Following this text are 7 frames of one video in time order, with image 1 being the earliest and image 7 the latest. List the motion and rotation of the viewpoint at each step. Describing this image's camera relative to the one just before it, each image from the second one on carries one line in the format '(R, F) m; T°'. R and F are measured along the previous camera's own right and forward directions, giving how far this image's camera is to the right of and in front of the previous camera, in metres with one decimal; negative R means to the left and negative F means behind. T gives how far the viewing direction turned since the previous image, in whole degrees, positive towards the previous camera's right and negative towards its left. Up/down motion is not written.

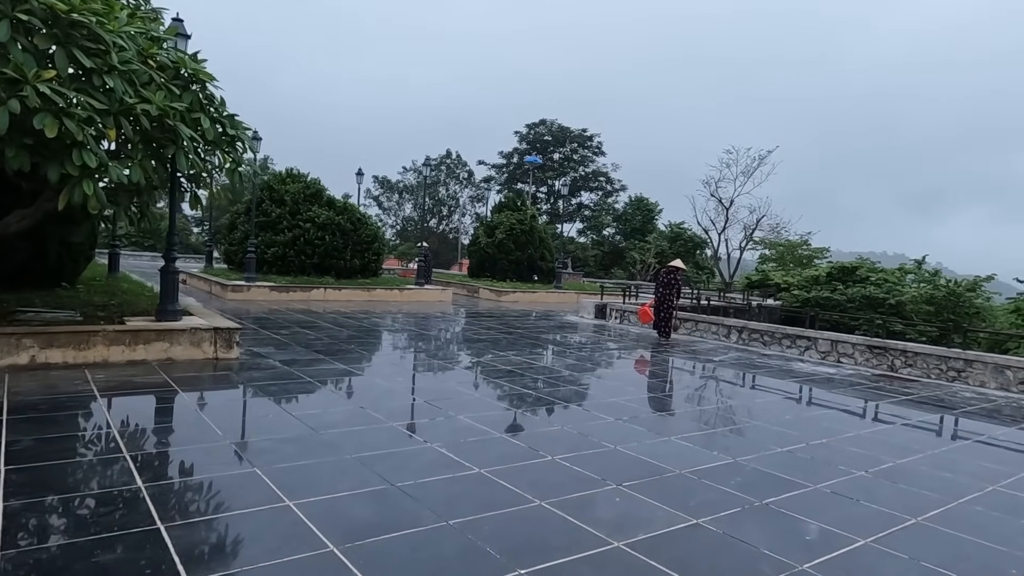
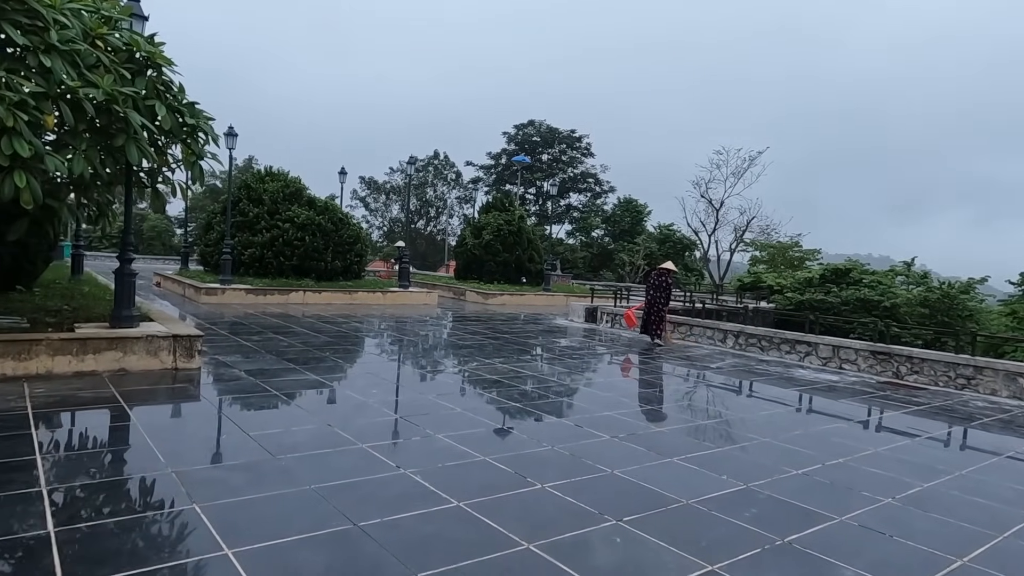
(0.0, +0.6) m; +1°
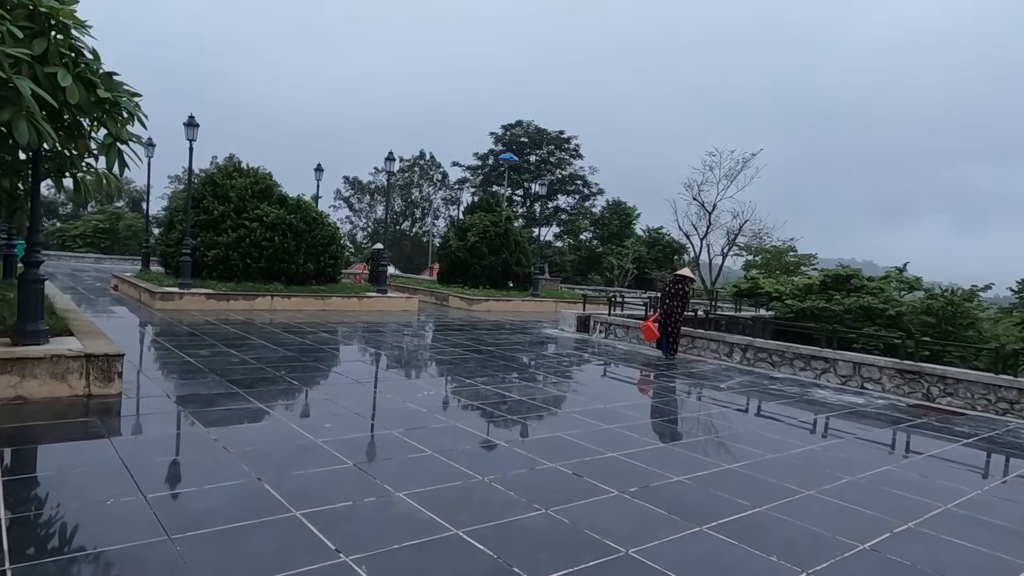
(0.0, +1.1) m; +1°
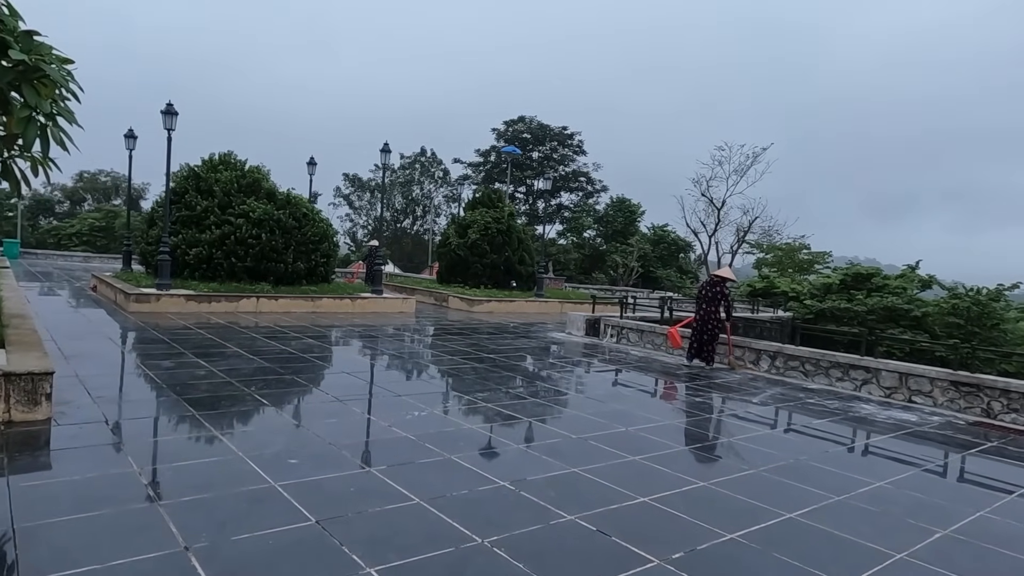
(0.0, +1.0) m; 0°
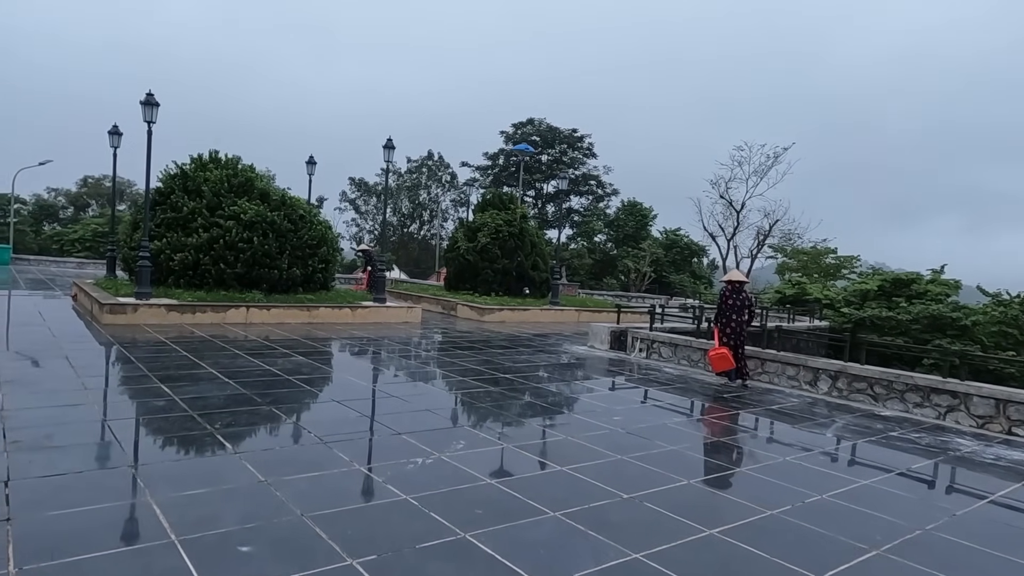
(-0.2, +1.3) m; -1°
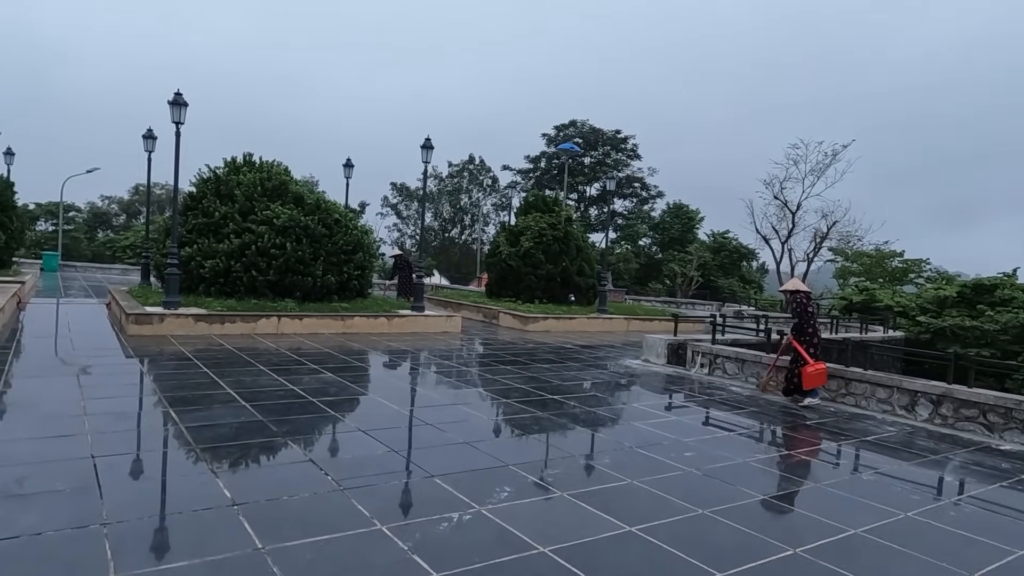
(-0.1, +0.9) m; -4°
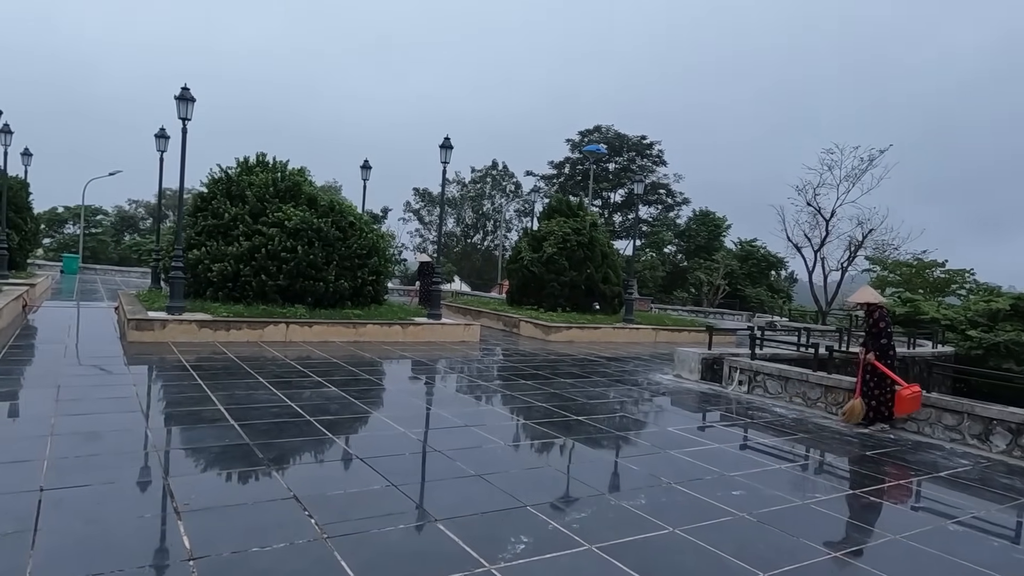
(0.0, +0.7) m; -2°
